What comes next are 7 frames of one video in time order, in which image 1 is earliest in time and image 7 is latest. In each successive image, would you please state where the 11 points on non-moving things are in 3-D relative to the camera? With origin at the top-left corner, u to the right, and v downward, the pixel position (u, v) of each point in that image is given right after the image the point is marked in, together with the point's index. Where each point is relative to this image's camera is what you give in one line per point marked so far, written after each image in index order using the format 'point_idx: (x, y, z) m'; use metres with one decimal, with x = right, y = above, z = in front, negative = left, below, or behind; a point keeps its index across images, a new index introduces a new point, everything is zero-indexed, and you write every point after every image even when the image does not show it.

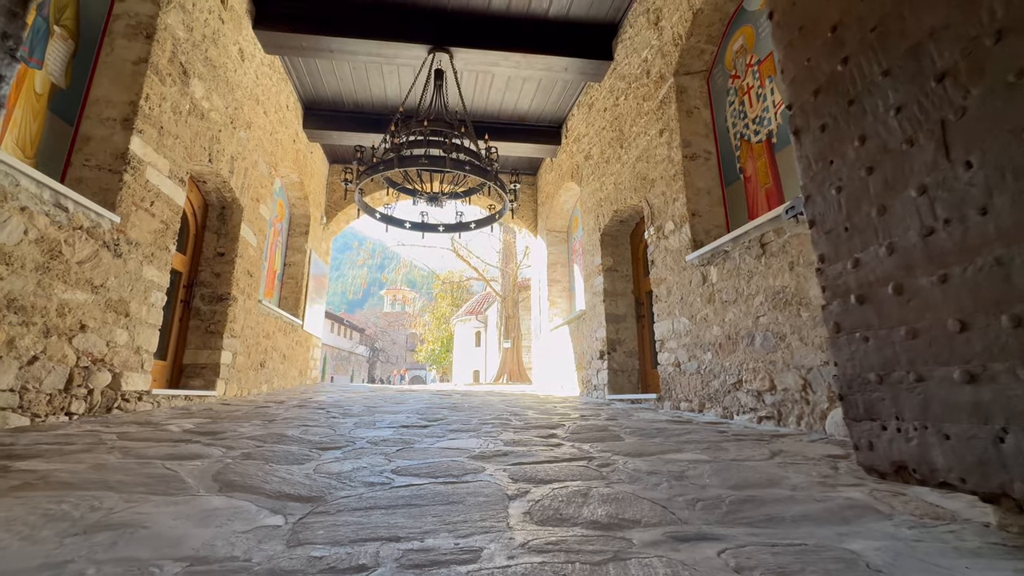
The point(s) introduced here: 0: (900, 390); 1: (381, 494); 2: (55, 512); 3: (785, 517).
0: (+0.9, -0.2, +1.1) m
1: (-0.4, -0.6, +1.4) m
2: (-1.1, -0.5, +1.2) m
3: (+0.7, -0.6, +1.2) m
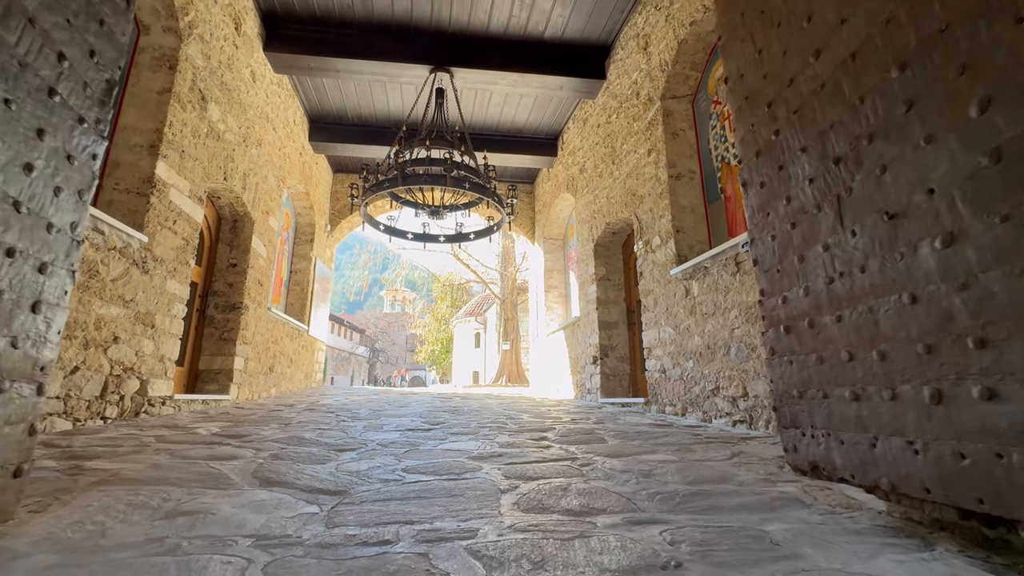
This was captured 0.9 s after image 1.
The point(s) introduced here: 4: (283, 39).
0: (+0.9, -0.3, +1.4) m
1: (-0.4, -0.7, +1.6) m
2: (-1.1, -0.6, +1.4) m
3: (+0.7, -0.7, +1.5) m
4: (-2.7, +2.9, +5.6) m
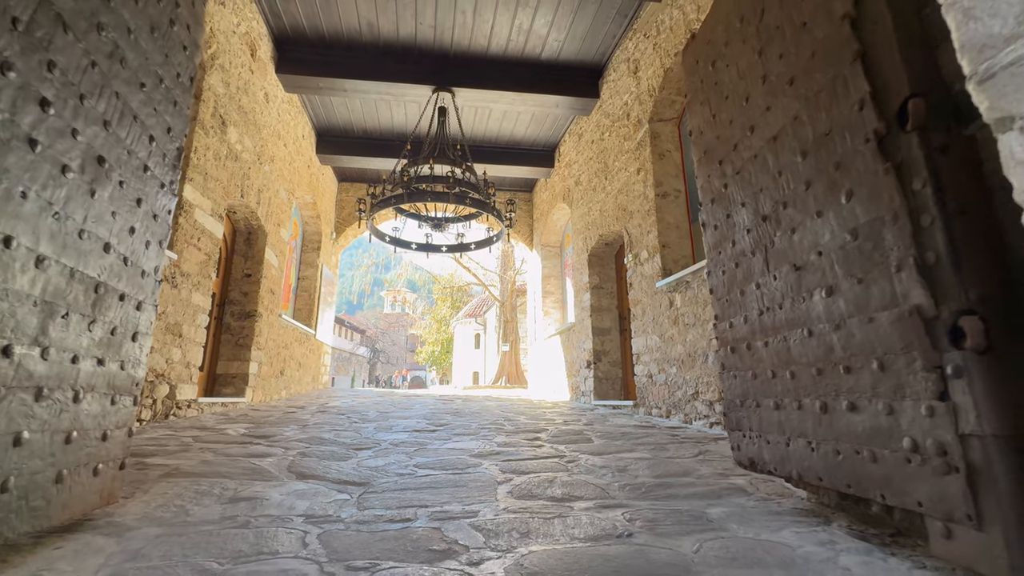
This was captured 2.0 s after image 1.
0: (+0.9, -0.4, +1.7) m
1: (-0.4, -0.8, +2.0) m
2: (-1.2, -0.8, +1.8) m
3: (+0.6, -0.8, +1.8) m
4: (-2.7, +2.8, +5.9) m
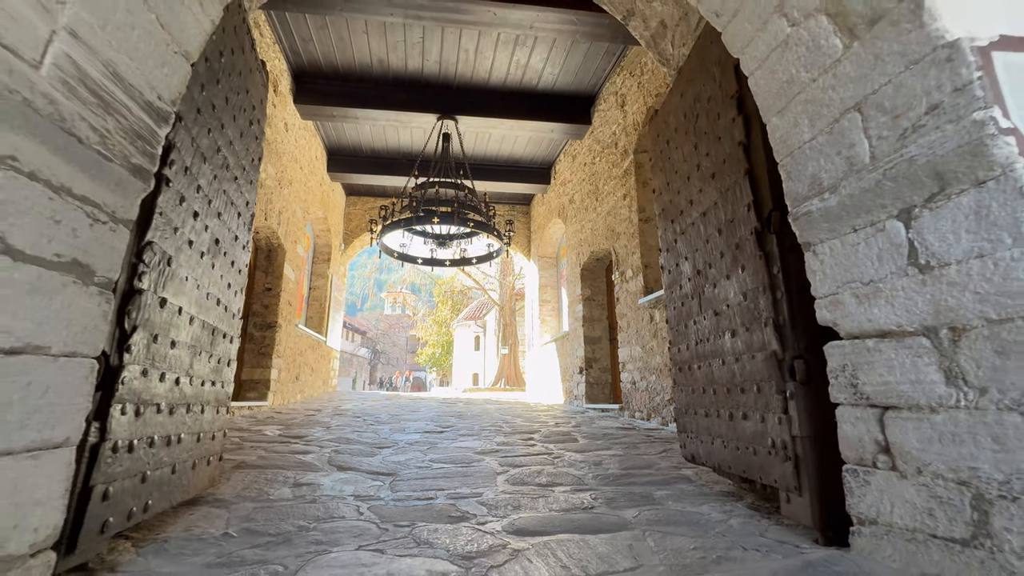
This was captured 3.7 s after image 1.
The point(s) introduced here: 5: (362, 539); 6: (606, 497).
0: (+0.9, -0.6, +2.3) m
1: (-0.4, -1.0, +2.5) m
2: (-1.2, -0.9, +2.3) m
3: (+0.6, -1.0, +2.4) m
4: (-2.7, +2.7, +6.4) m
5: (-0.5, -0.8, +1.5) m
6: (+0.4, -0.9, +2.1) m
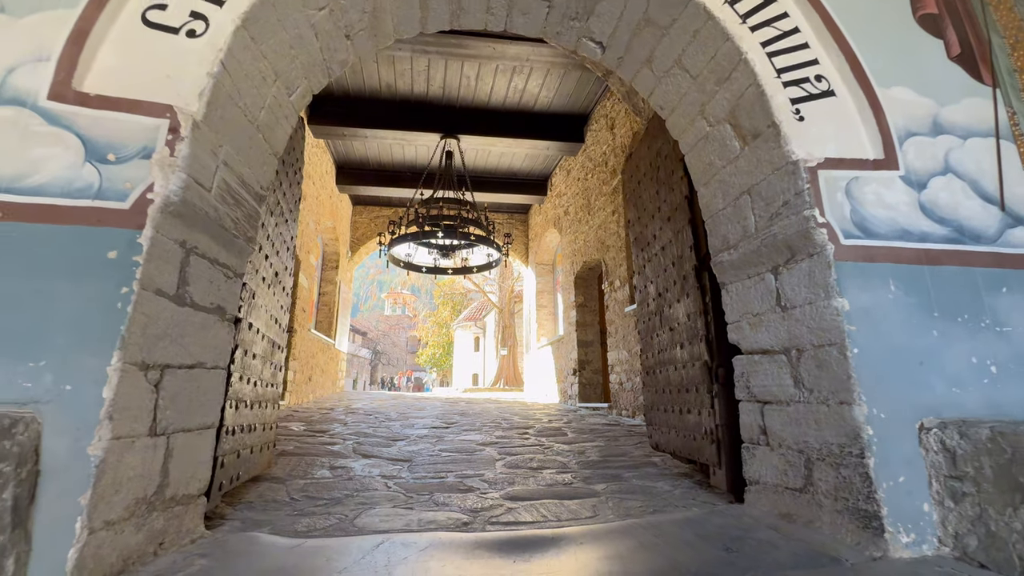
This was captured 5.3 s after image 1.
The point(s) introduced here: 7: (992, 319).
0: (+0.8, -0.7, +2.8) m
1: (-0.5, -1.1, +3.0) m
2: (-1.2, -1.0, +2.8) m
3: (+0.6, -1.1, +2.9) m
4: (-2.8, +2.6, +6.9) m
5: (-0.5, -0.9, +2.0) m
6: (+0.4, -1.0, +2.6) m
7: (+1.4, -0.1, +1.4) m
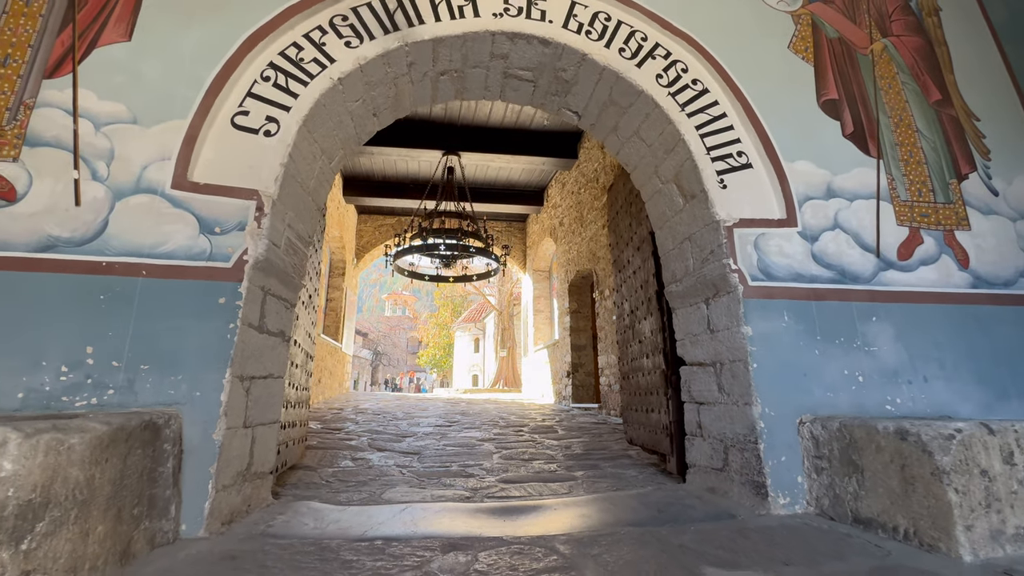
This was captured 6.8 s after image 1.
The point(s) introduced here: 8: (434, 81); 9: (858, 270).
0: (+0.8, -0.8, +3.2) m
1: (-0.5, -1.2, +3.5) m
2: (-1.2, -1.1, +3.3) m
3: (+0.6, -1.2, +3.3) m
4: (-2.8, +2.4, +7.4) m
5: (-0.5, -1.0, +2.4) m
6: (+0.4, -1.1, +3.0) m
7: (+1.4, -0.2, +1.9) m
8: (-0.4, +1.0, +2.2) m
9: (+1.4, +0.1, +1.9) m
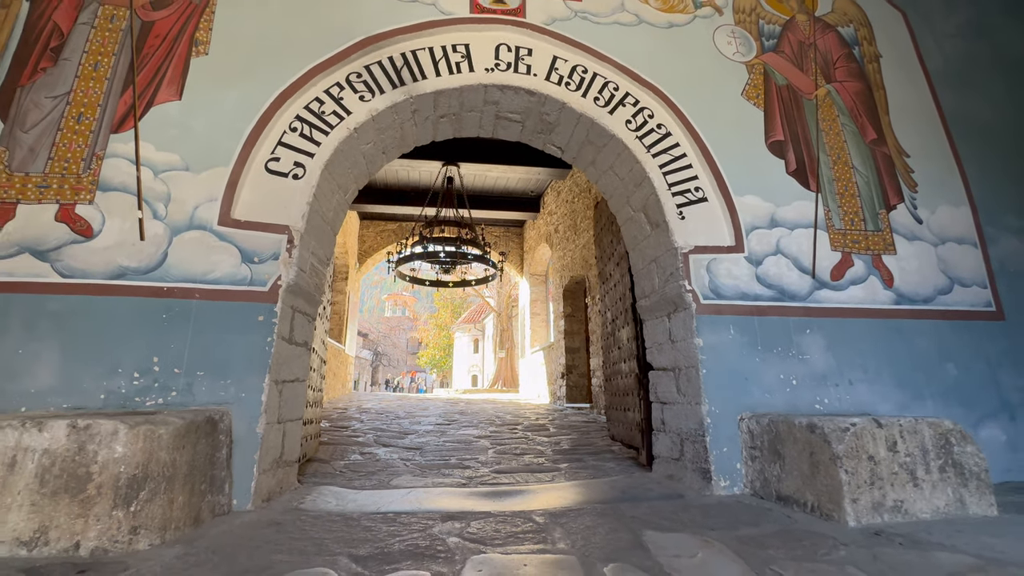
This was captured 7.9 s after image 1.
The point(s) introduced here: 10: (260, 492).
0: (+0.8, -0.9, +3.6) m
1: (-0.6, -1.3, +3.8) m
2: (-1.3, -1.2, +3.6) m
3: (+0.5, -1.3, +3.7) m
4: (-2.9, +2.4, +7.7) m
5: (-0.6, -1.1, +2.8) m
6: (+0.3, -1.2, +3.4) m
7: (+1.3, -0.3, +2.2) m
8: (-0.4, +0.9, +2.6) m
9: (+1.4, 0.0, +2.3) m
10: (-1.0, -0.8, +1.8) m
